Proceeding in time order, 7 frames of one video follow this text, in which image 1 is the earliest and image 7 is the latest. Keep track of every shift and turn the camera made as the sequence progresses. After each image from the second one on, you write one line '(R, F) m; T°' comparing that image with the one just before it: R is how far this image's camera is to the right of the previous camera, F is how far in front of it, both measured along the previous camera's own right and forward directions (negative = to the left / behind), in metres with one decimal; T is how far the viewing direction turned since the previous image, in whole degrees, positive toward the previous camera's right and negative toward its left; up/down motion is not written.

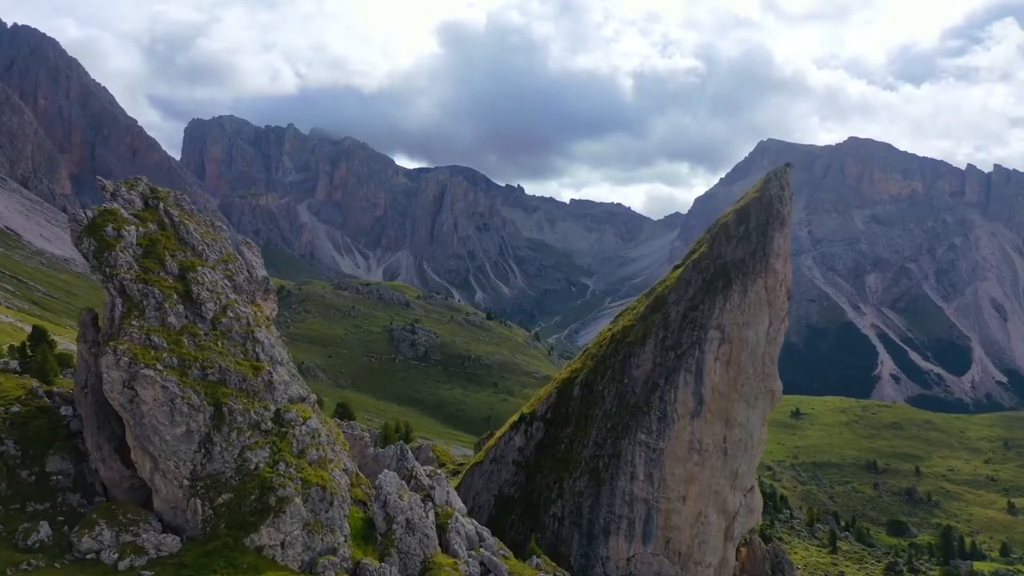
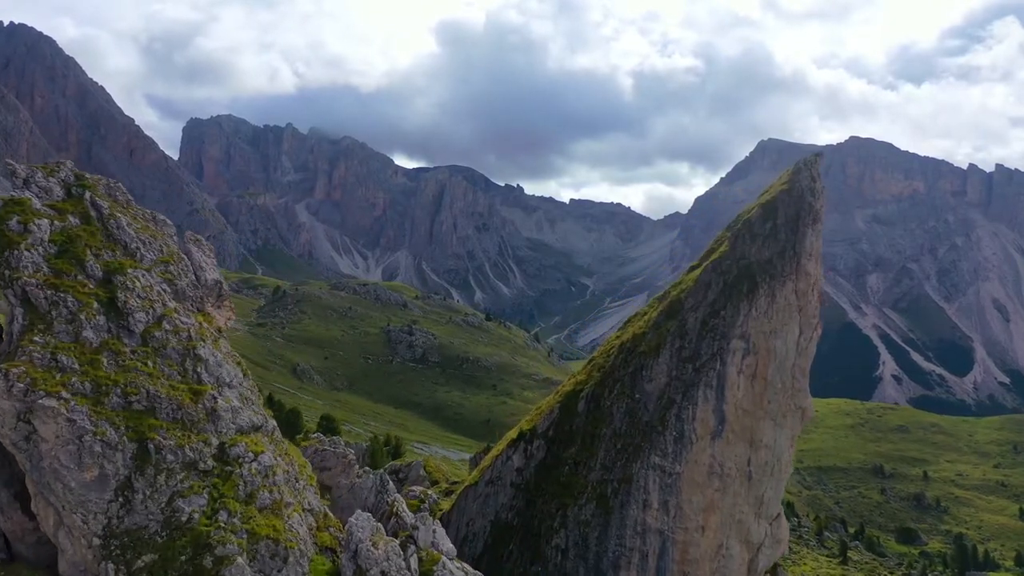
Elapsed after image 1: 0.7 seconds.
(+0.1, +5.0) m; 0°
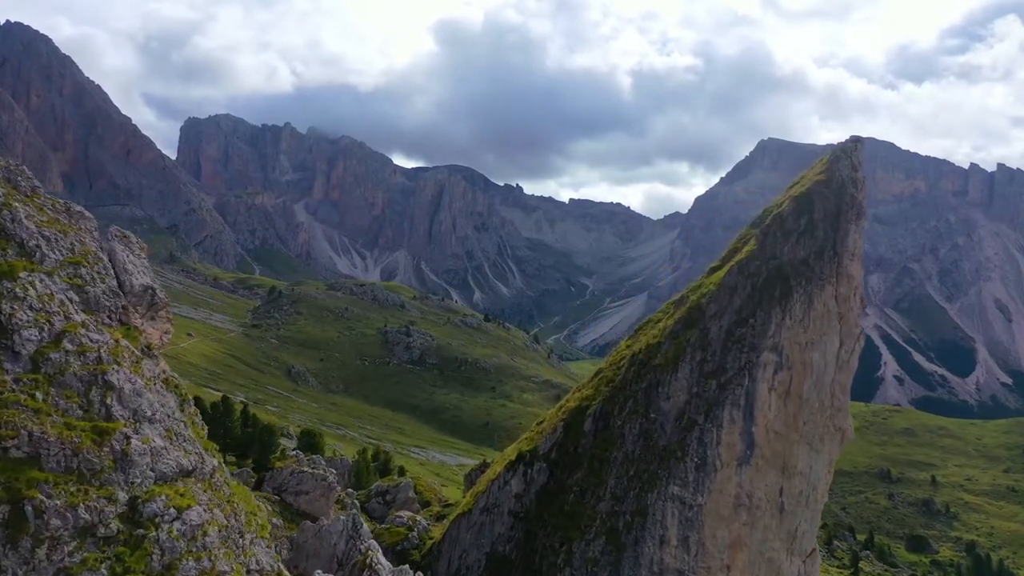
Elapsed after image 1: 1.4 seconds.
(+0.1, +5.1) m; 0°
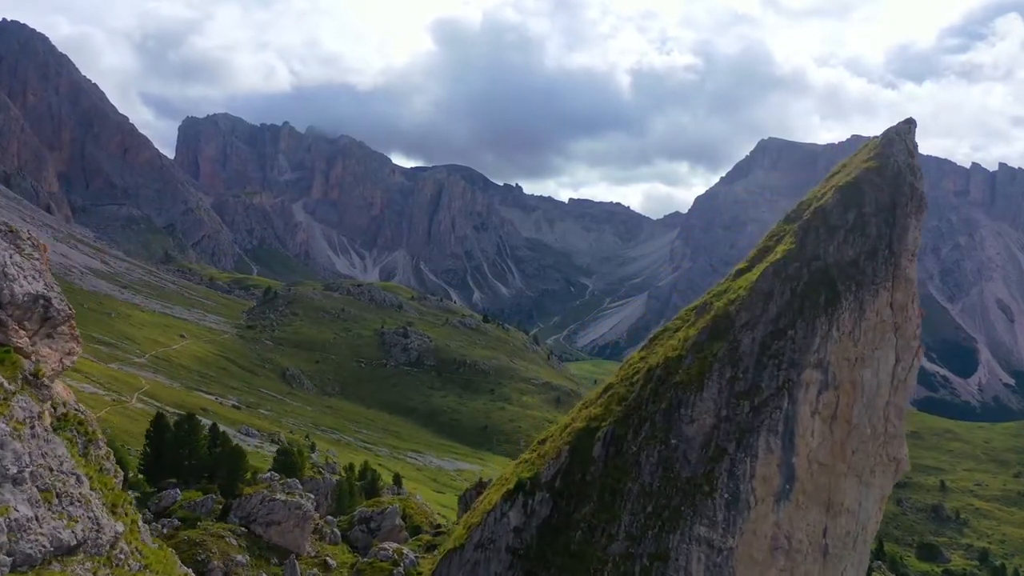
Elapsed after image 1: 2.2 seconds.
(+0.1, +5.1) m; 0°
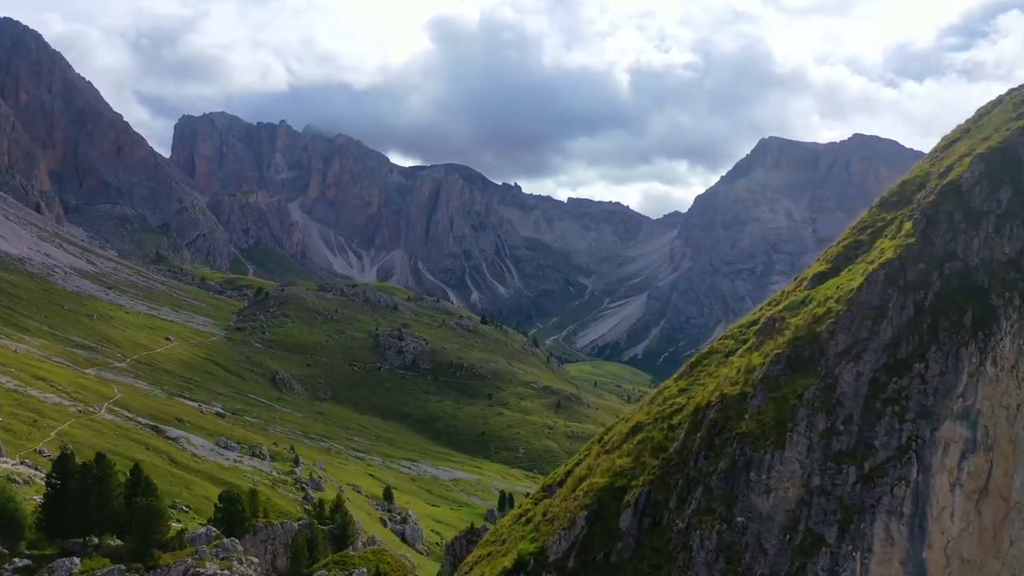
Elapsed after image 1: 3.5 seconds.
(0.0, +9.4) m; 0°
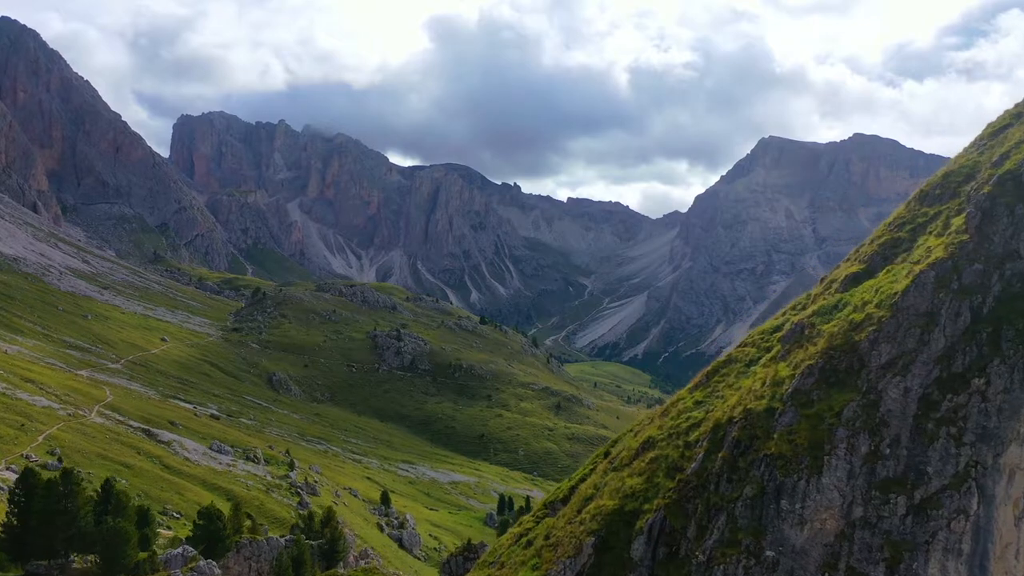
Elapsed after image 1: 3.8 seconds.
(0.0, +2.6) m; 0°
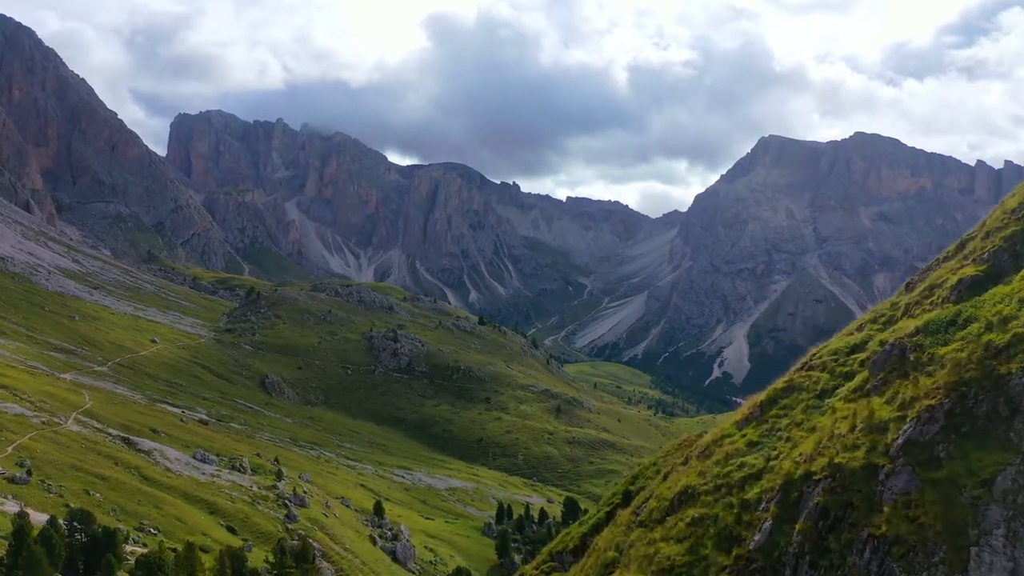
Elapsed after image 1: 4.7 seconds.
(0.0, +6.1) m; 0°
